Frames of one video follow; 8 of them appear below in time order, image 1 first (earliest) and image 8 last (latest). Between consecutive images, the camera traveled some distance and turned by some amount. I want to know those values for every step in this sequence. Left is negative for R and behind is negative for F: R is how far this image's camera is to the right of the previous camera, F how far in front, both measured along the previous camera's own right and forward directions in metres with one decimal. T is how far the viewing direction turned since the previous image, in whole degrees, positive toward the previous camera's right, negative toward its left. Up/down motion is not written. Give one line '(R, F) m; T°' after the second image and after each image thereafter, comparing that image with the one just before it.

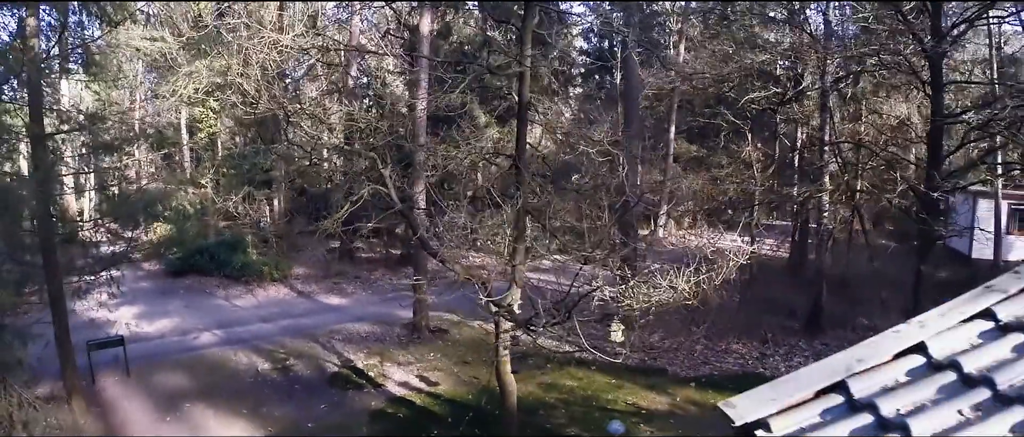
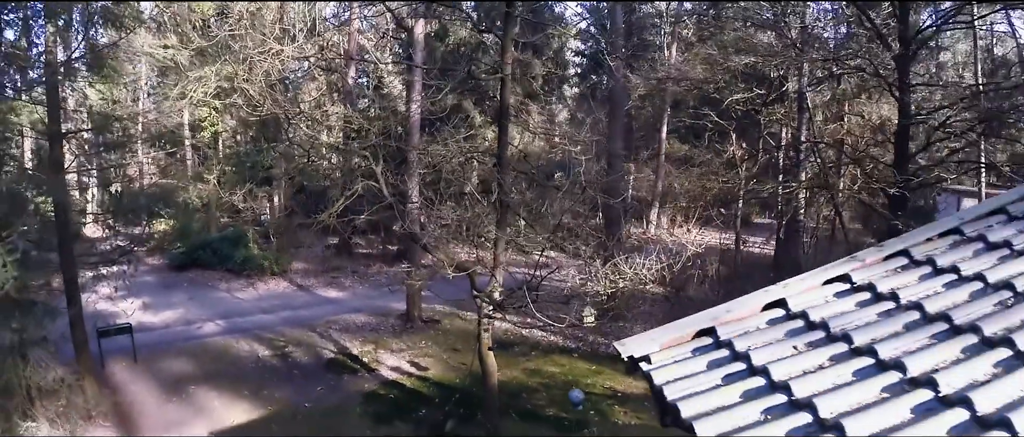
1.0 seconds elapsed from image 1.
(+0.2, -0.6) m; 0°
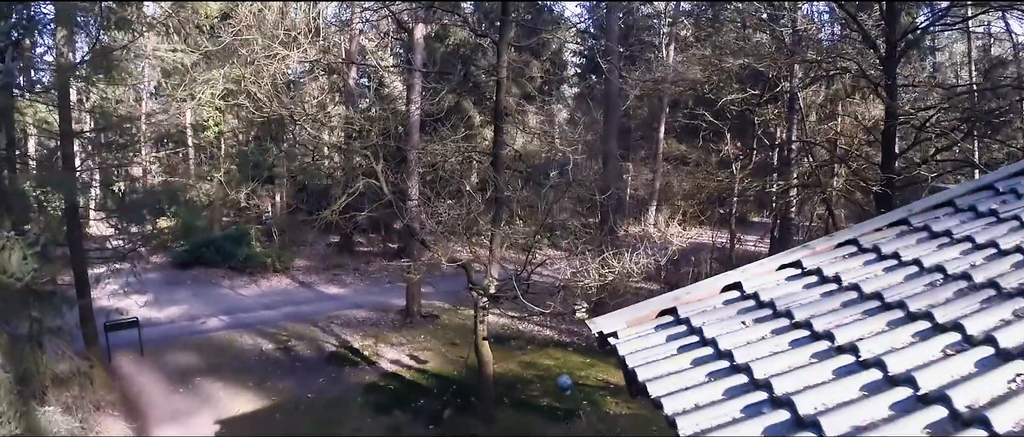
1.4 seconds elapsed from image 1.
(+0.1, -0.3) m; 0°
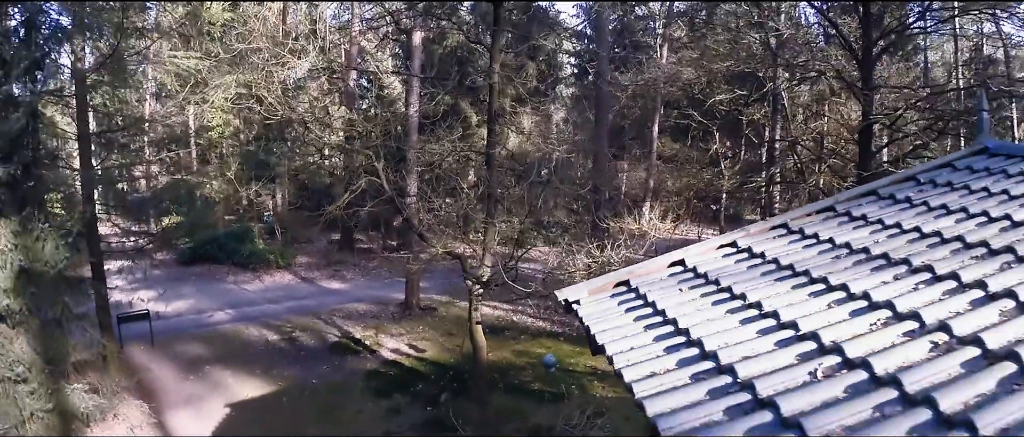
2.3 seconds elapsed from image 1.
(+0.1, -0.5) m; 0°
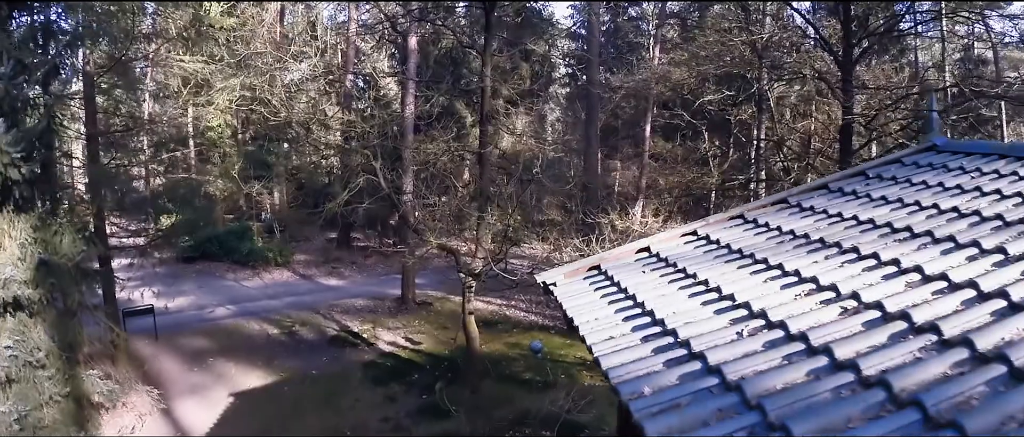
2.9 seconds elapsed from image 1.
(+0.1, -0.4) m; 0°
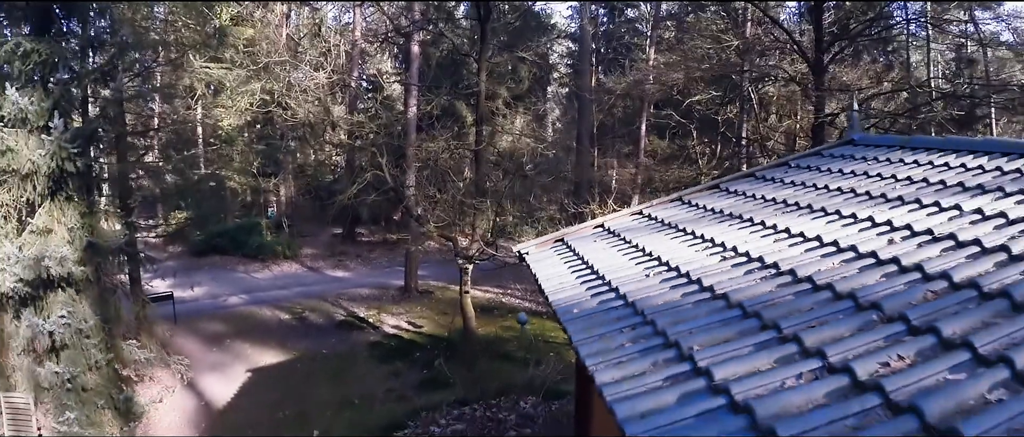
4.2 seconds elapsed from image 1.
(+0.2, -0.8) m; 0°
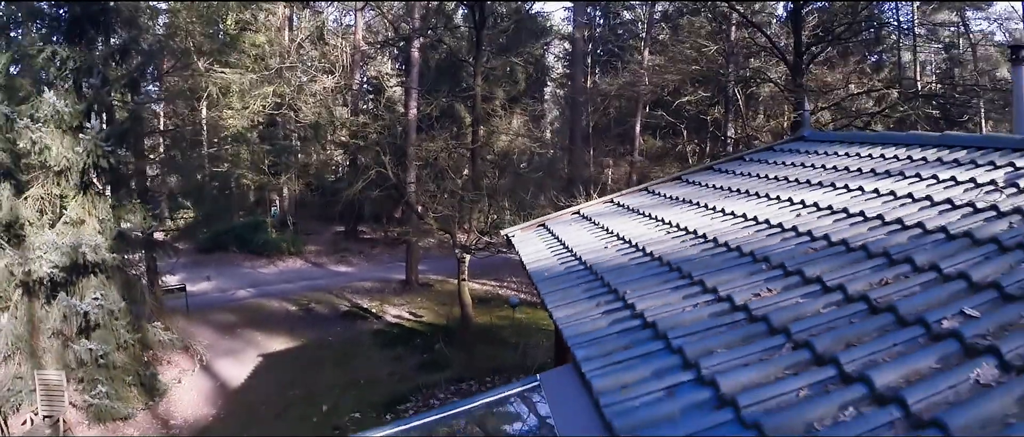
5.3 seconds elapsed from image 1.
(+0.1, -0.7) m; 0°
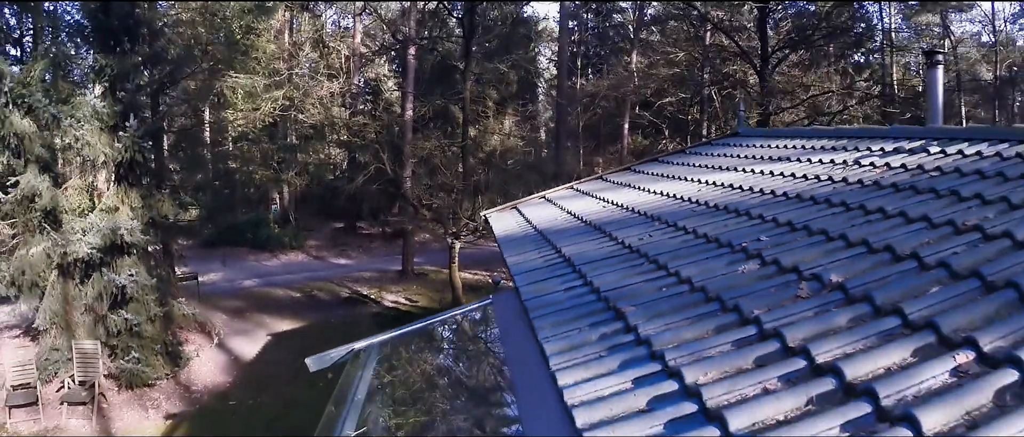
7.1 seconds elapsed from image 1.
(+0.2, -1.0) m; 0°
